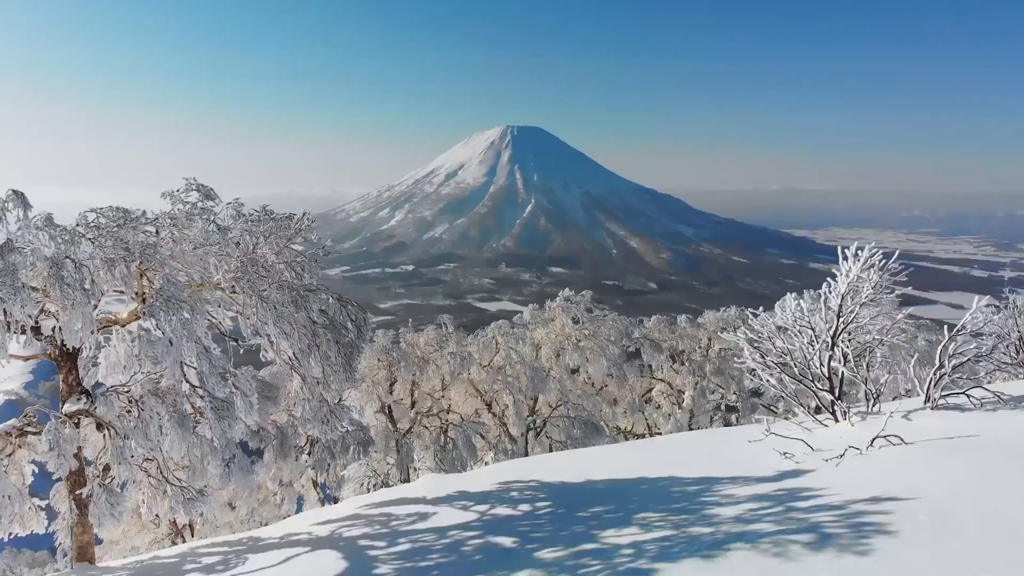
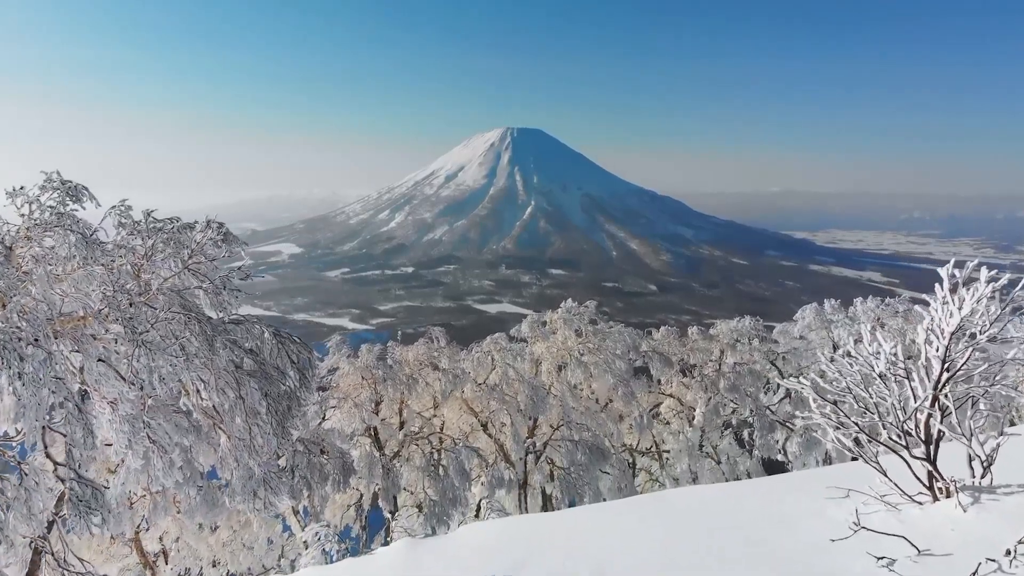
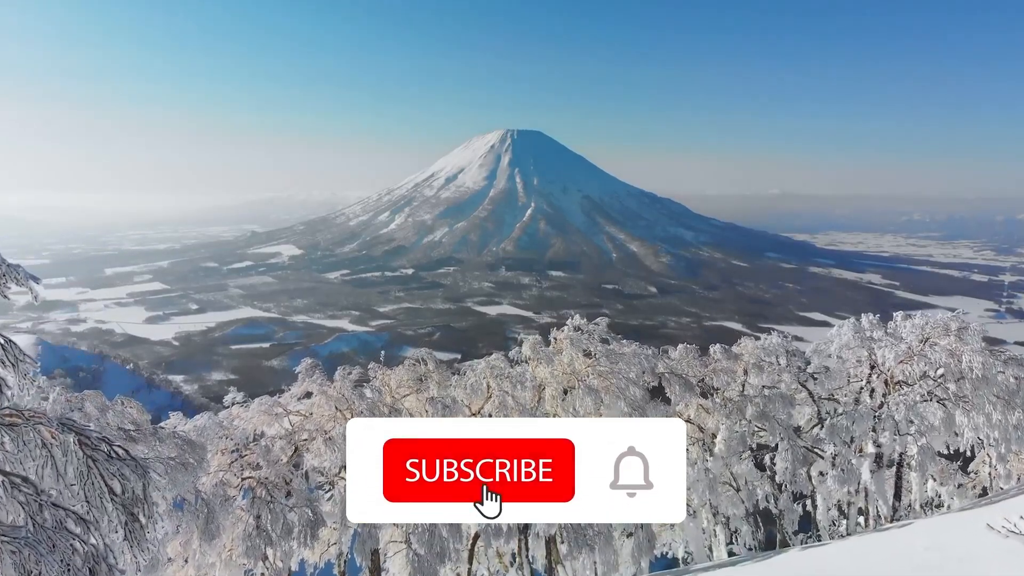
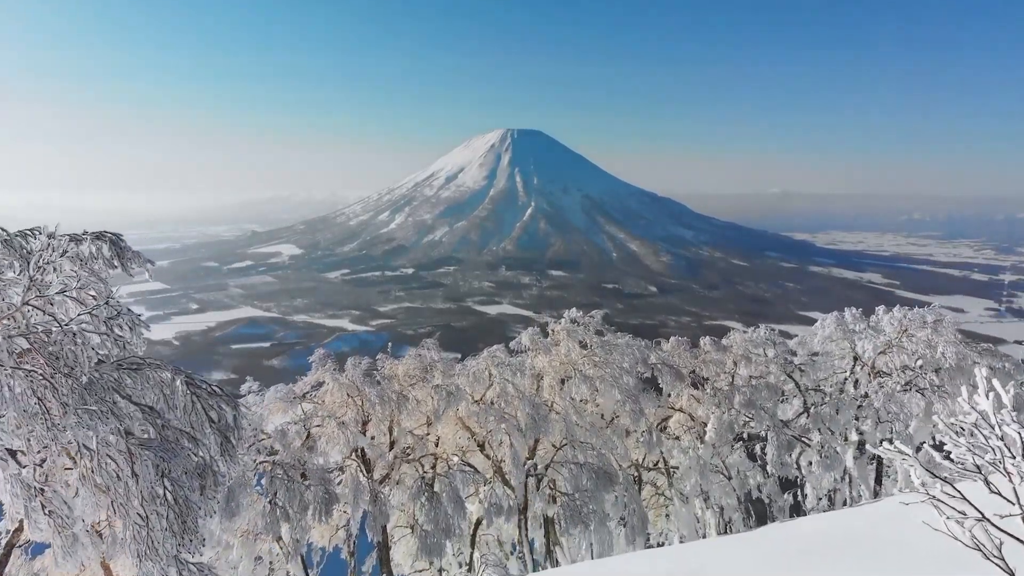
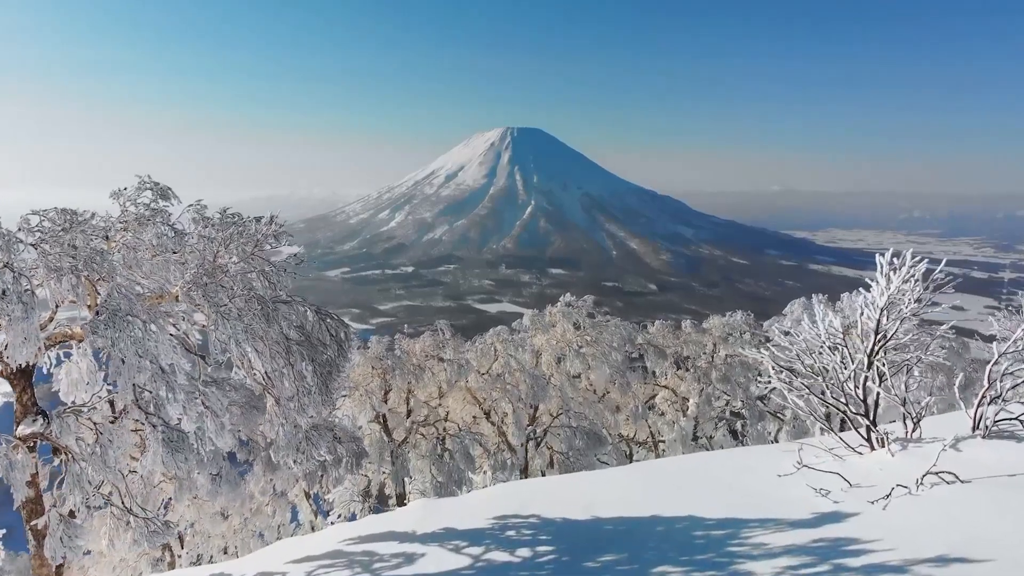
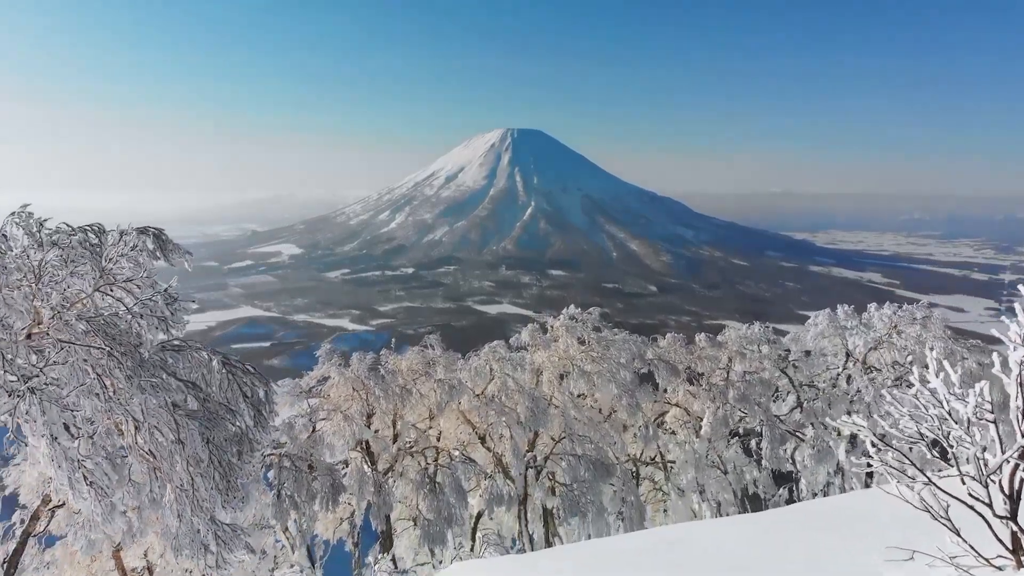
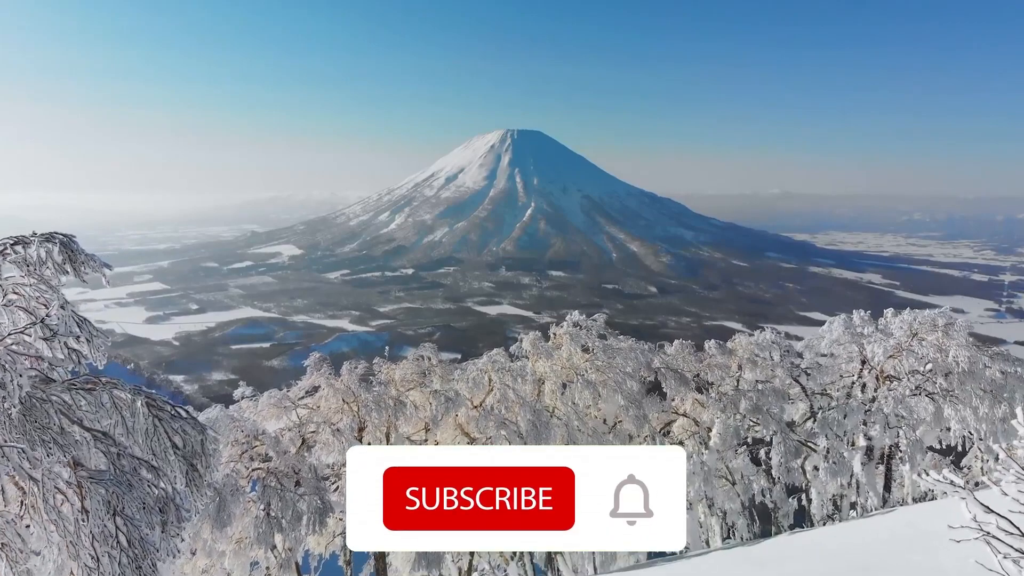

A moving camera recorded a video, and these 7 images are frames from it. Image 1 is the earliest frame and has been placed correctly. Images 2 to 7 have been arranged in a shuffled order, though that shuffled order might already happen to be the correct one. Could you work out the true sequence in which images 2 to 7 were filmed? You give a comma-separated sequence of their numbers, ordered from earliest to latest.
5, 2, 6, 4, 7, 3
